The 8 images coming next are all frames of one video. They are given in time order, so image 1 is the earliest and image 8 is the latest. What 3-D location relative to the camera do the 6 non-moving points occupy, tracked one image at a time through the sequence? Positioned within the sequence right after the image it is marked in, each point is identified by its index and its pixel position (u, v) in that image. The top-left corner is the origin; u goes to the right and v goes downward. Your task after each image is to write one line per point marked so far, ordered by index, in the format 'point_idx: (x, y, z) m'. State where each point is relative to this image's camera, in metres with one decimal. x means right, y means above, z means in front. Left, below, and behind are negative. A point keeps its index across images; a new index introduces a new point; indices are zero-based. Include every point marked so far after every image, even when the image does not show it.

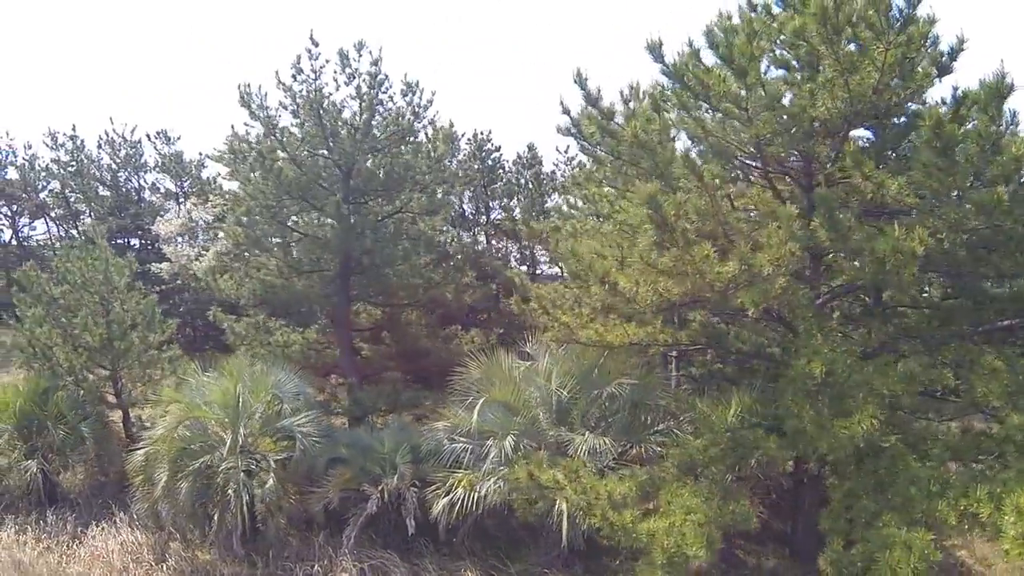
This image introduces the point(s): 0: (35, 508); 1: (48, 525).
0: (-4.0, -1.9, +9.2) m
1: (-3.7, -1.9, +8.8) m
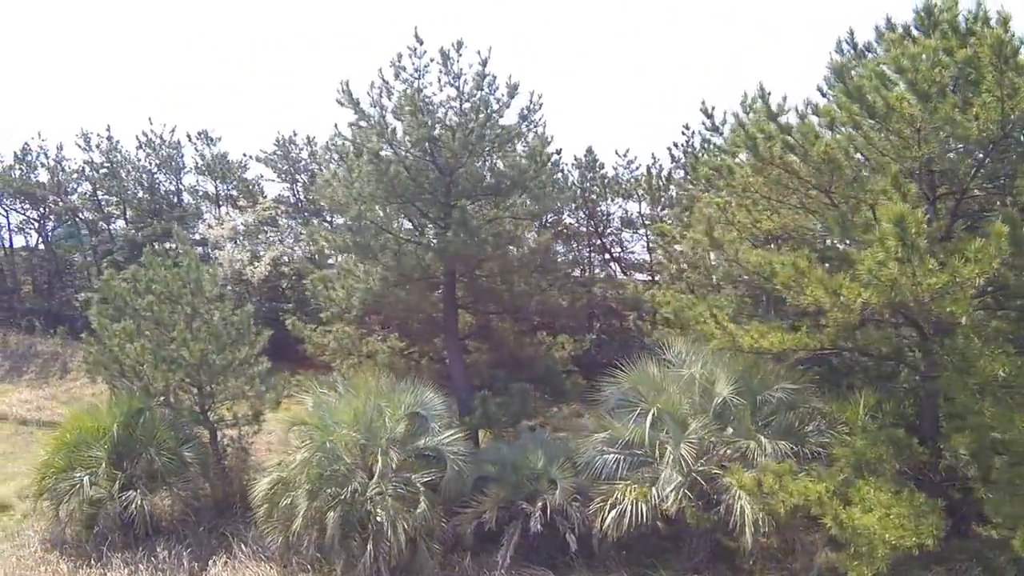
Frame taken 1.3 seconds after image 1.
0: (-3.0, -2.0, +8.8) m
1: (-2.7, -2.0, +8.4) m
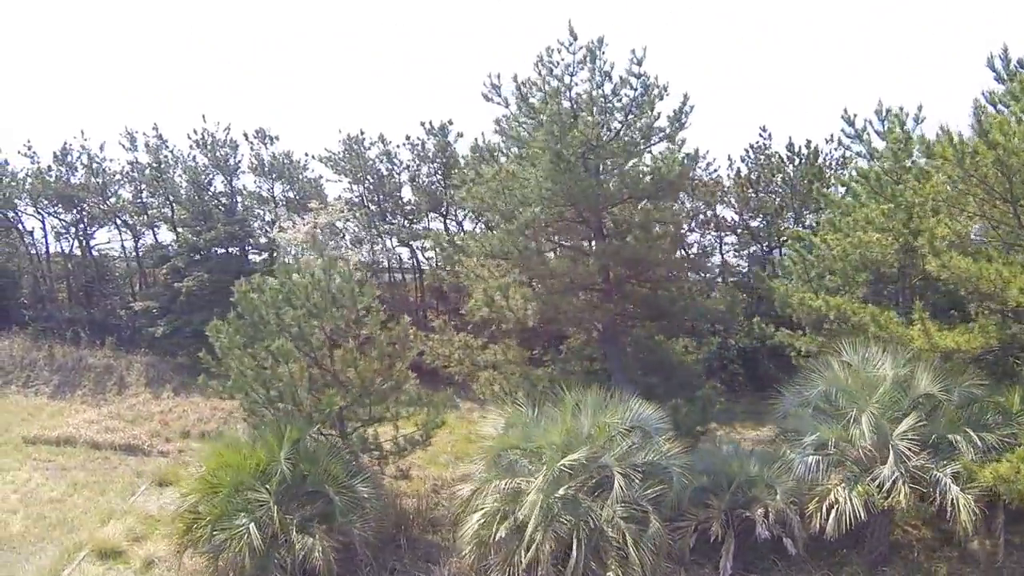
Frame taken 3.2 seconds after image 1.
0: (-1.5, -2.1, +8.4) m
1: (-1.2, -2.1, +8.1) m
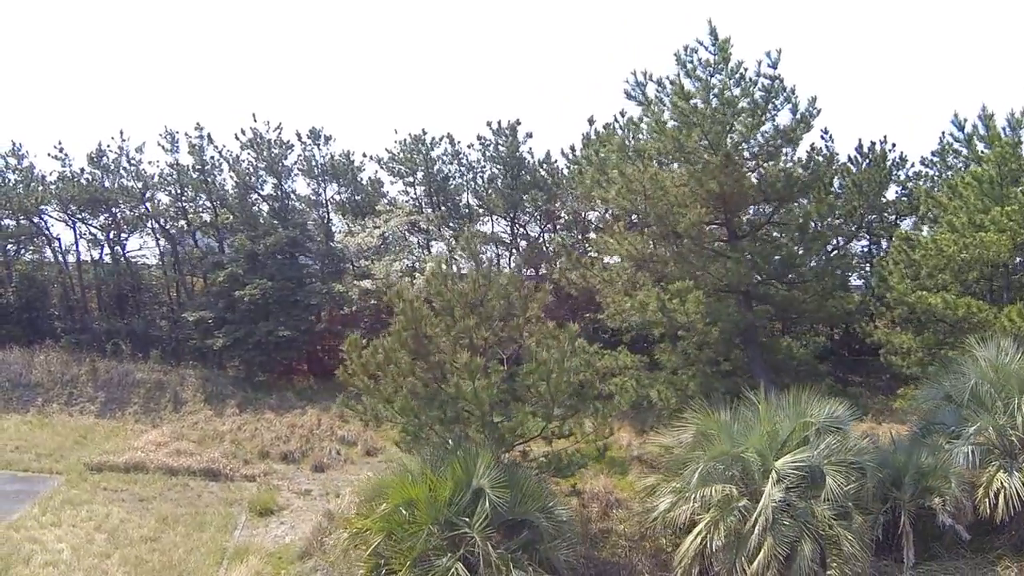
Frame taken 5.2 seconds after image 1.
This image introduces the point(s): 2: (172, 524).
0: (-0.2, -2.1, +8.0) m
1: (+0.2, -2.2, +7.8) m
2: (-2.9, -2.0, +9.3) m
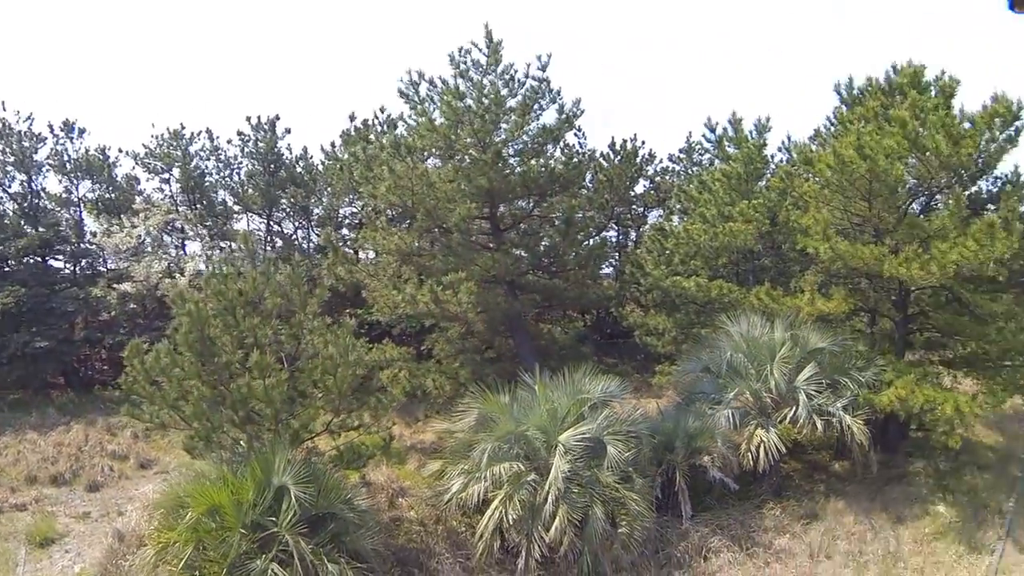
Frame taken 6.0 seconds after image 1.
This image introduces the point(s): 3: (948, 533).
0: (-1.4, -2.2, +8.0) m
1: (-0.9, -2.2, +7.9) m
2: (-4.3, -2.1, +8.4) m
3: (+5.2, -2.9, +13.0) m
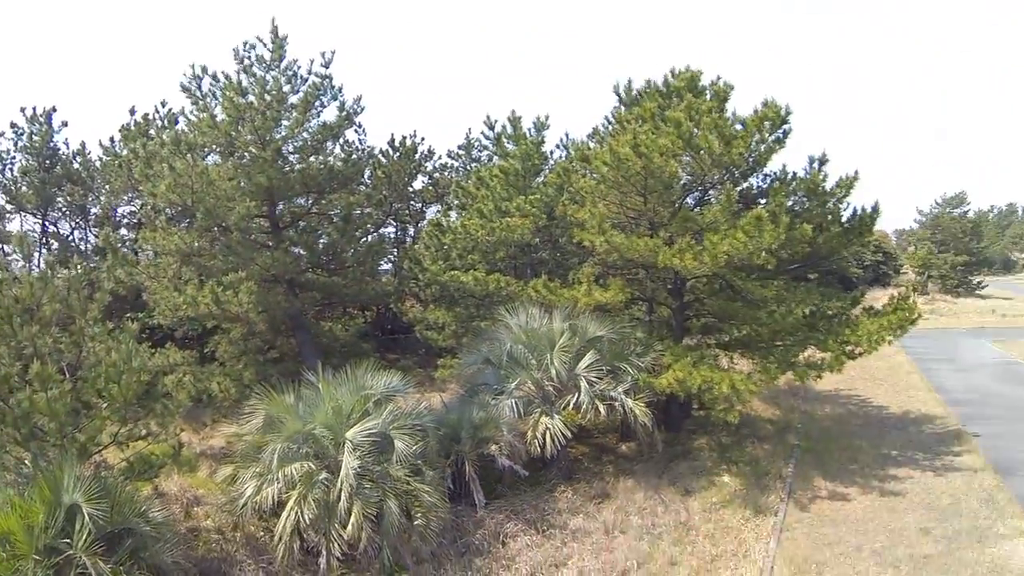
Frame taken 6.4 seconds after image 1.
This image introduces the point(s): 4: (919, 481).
0: (-2.6, -2.3, +7.7) m
1: (-2.1, -2.3, +7.8) m
2: (-5.6, -2.3, +7.5) m
3: (+2.7, -2.7, +14.1) m
4: (+5.9, -2.8, +16.3) m
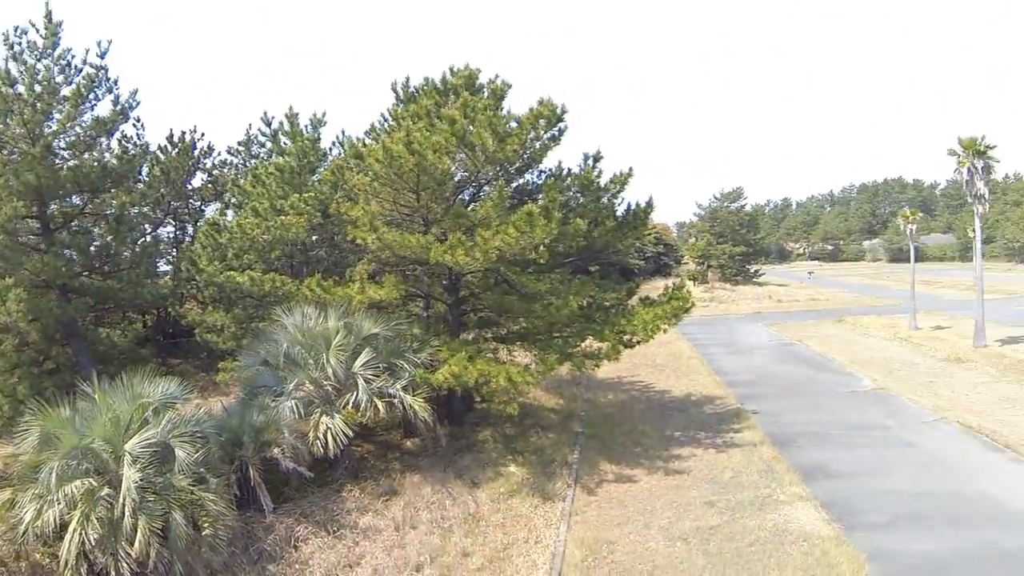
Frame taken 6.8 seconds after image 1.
0: (-4.0, -2.4, +7.2) m
1: (-3.5, -2.4, +7.2) m
2: (-6.9, -2.5, +6.3) m
3: (+0.1, -2.6, +14.3) m
4: (+2.9, -2.6, +17.0) m
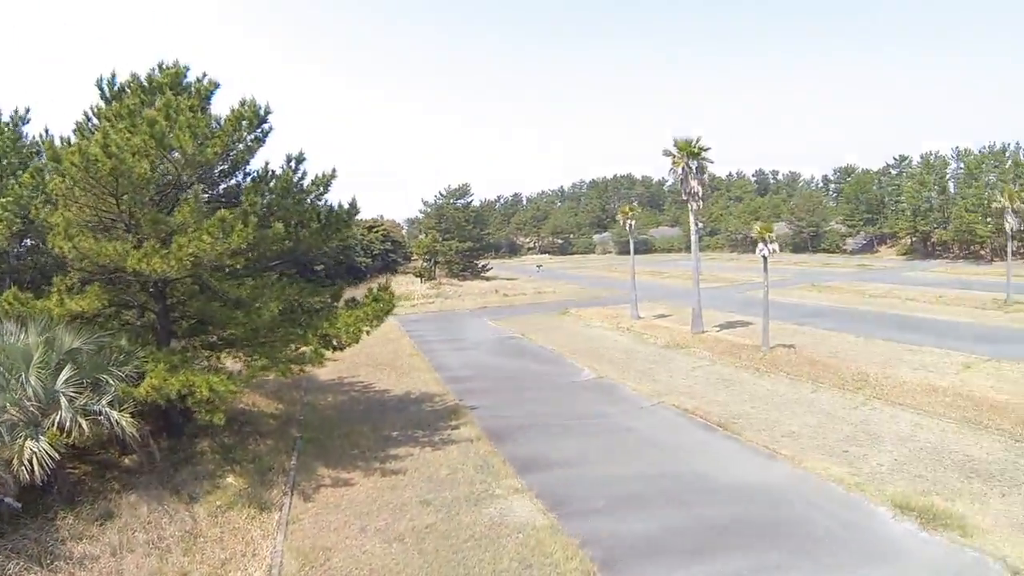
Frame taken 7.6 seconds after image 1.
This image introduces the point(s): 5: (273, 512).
0: (-5.6, -2.6, +6.2) m
1: (-5.2, -2.6, +6.4) m
2: (-8.2, -2.8, +4.8) m
3: (-3.3, -2.8, +14.2) m
4: (-1.2, -2.7, +17.5) m
5: (-2.7, -2.8, +13.8) m
